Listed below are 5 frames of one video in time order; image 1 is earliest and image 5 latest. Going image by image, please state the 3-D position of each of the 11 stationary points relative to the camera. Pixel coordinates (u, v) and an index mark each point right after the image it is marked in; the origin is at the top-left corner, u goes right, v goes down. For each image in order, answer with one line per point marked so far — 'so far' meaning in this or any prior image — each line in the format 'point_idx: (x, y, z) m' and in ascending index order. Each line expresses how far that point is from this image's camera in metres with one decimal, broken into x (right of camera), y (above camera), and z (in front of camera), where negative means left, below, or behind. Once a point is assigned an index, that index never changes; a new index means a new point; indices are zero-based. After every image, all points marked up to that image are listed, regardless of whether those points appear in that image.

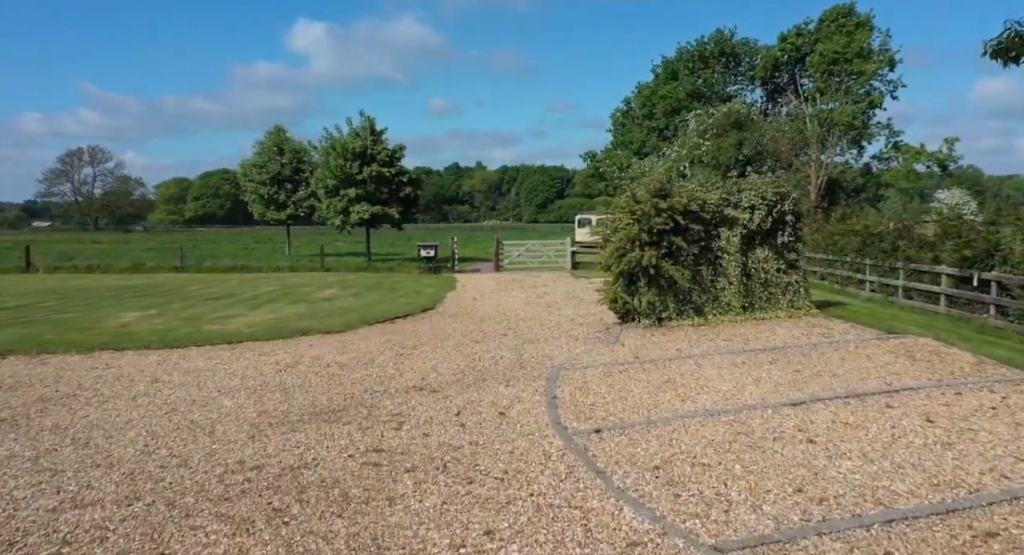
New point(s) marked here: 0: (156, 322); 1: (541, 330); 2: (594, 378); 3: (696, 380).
0: (-6.1, -0.8, +11.9) m
1: (+0.5, -0.9, +12.1) m
2: (+1.0, -1.2, +8.2) m
3: (+2.1, -1.2, +8.0) m
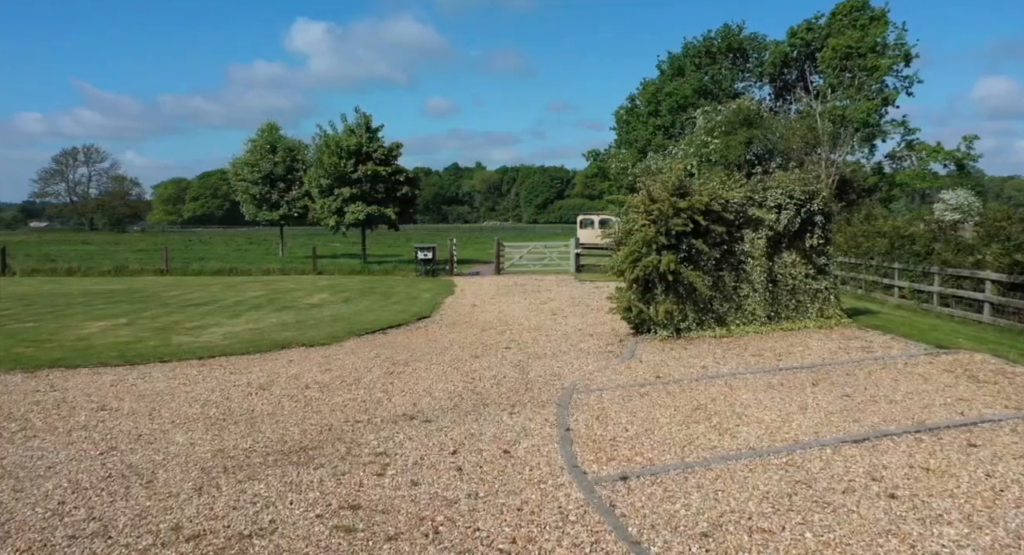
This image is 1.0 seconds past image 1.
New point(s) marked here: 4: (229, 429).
0: (-6.0, -0.9, +10.8) m
1: (+0.6, -1.0, +11.0) m
2: (+1.0, -1.3, +7.1) m
3: (+2.2, -1.3, +6.9) m
4: (-2.5, -1.3, +6.2) m
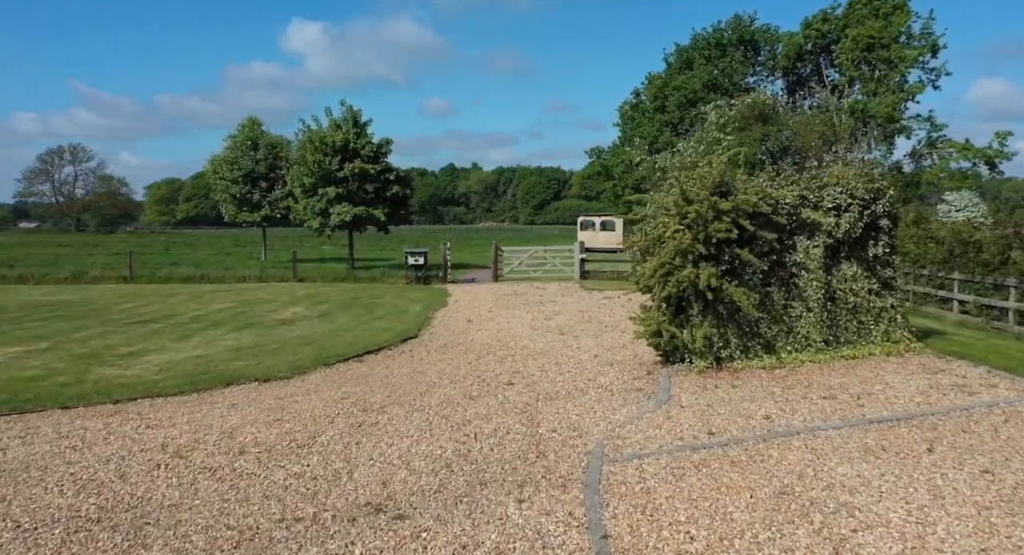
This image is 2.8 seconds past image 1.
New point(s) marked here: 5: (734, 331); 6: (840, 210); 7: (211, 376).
0: (-6.0, -1.1, +8.7) m
1: (+0.6, -1.2, +8.9) m
2: (+1.1, -1.5, +5.1) m
3: (+2.2, -1.5, +4.9) m
4: (-2.4, -1.6, +4.2) m
5: (+2.9, -0.7, +9.1) m
6: (+4.5, +0.9, +9.6) m
7: (-3.7, -1.2, +8.5) m
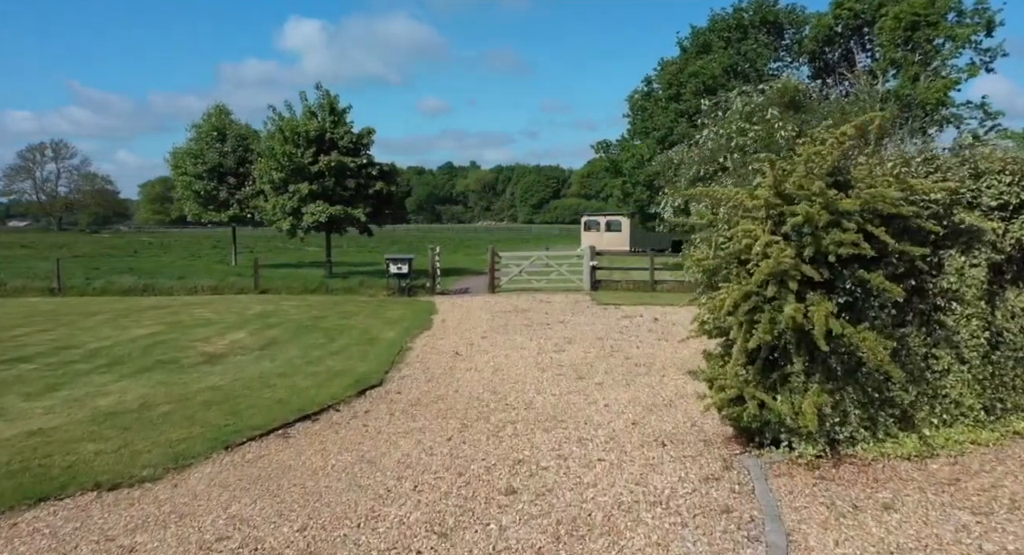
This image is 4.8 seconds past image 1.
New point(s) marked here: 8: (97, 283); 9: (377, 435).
0: (-6.0, -1.4, +5.5) m
1: (+0.6, -1.5, +5.7) m
2: (+1.1, -1.8, +1.8) m
3: (+2.2, -1.8, +1.6) m
4: (-2.4, -1.9, +0.9) m
5: (+2.9, -1.0, +5.9) m
6: (+4.5, +0.6, +6.3) m
7: (-3.6, -1.5, +5.3) m
8: (-11.2, -0.2, +18.9) m
9: (-1.3, -1.5, +6.7) m
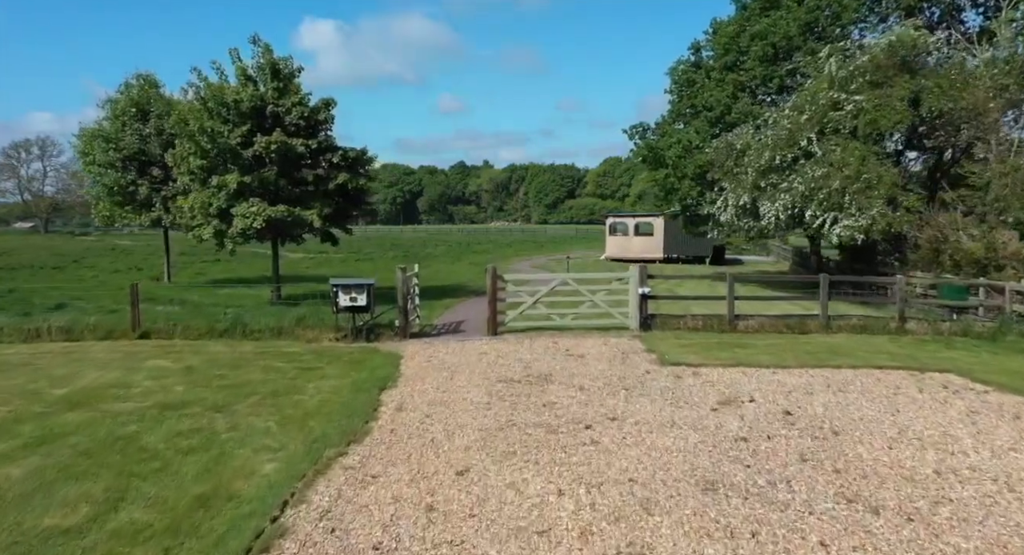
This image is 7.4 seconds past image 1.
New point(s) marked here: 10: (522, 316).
0: (-6.0, -2.0, -1.1) m
1: (+0.5, -2.2, -1.0) m
2: (+1.0, -2.5, -4.8) m
3: (+2.1, -2.5, -5.0) m
4: (-2.6, -2.5, -5.7) m
5: (+2.8, -1.7, -0.8) m
6: (+4.4, 0.0, -0.4) m
7: (-3.7, -2.1, -1.3) m
8: (-11.0, -0.8, +12.5) m
9: (-1.3, -2.1, +0.1) m
10: (+0.2, -0.7, +13.8) m
